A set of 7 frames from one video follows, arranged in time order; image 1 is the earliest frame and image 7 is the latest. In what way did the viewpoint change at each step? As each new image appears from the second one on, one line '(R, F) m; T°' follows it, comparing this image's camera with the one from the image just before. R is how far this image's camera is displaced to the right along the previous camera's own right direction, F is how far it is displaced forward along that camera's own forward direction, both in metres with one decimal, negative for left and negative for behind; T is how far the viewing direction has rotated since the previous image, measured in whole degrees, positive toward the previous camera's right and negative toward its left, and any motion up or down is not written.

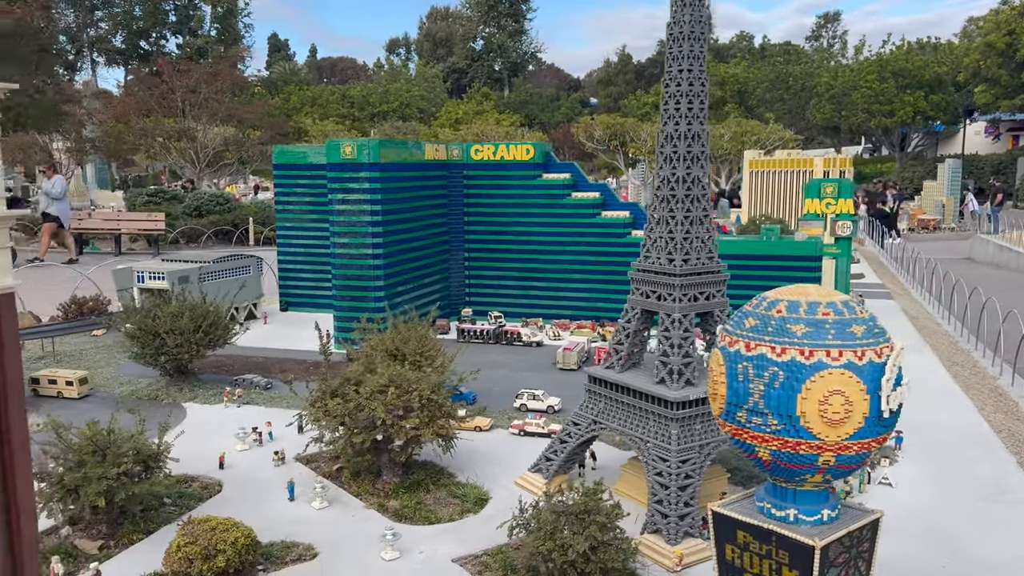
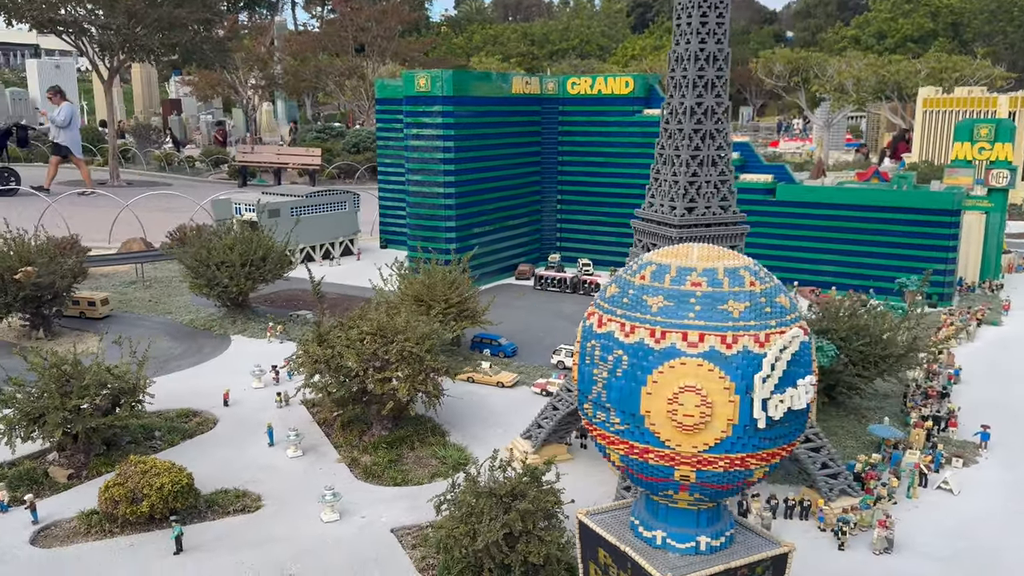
(+4.2, +2.7) m; -12°
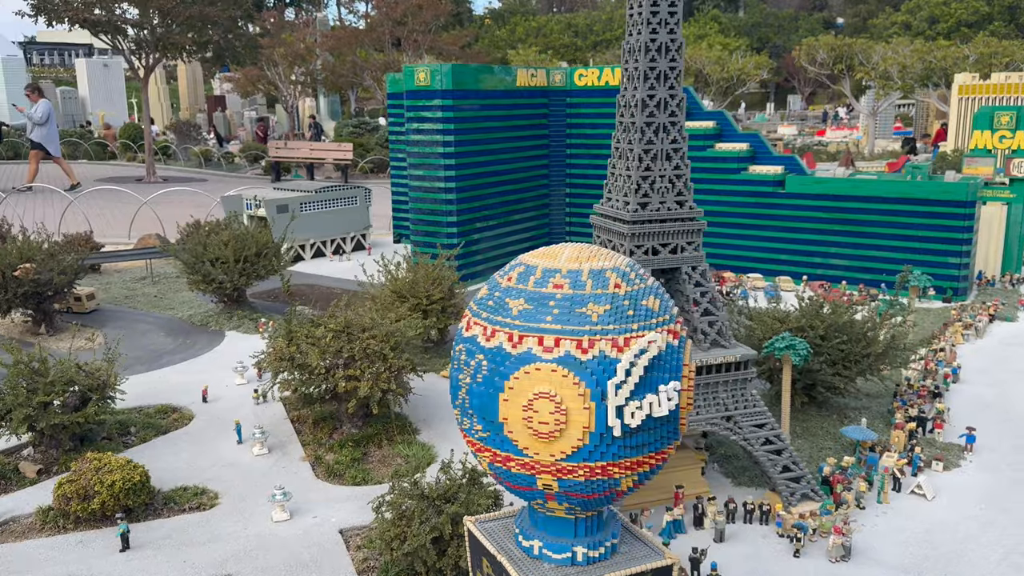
(+1.9, +0.3) m; -3°
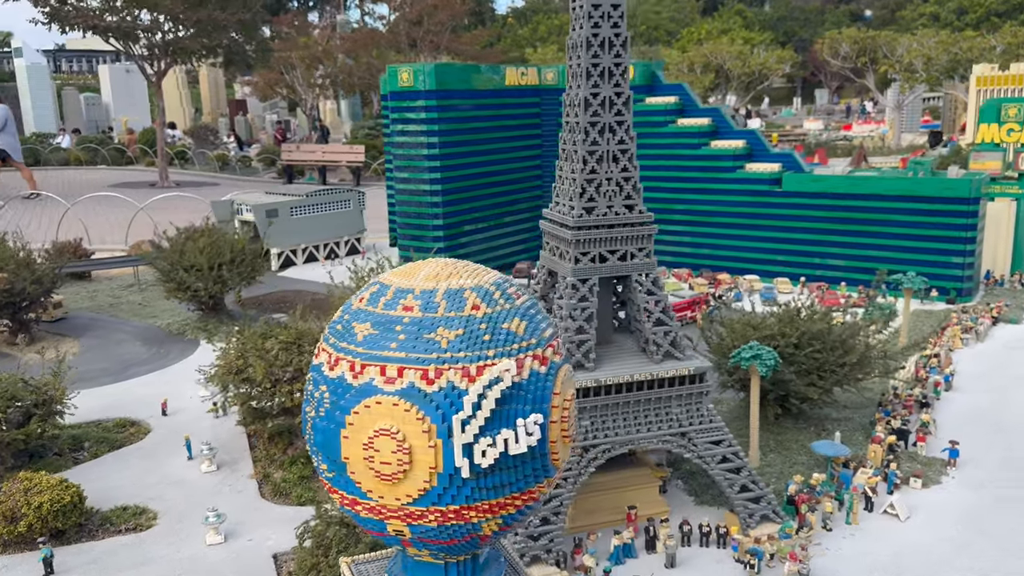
(+1.6, +0.9) m; -2°
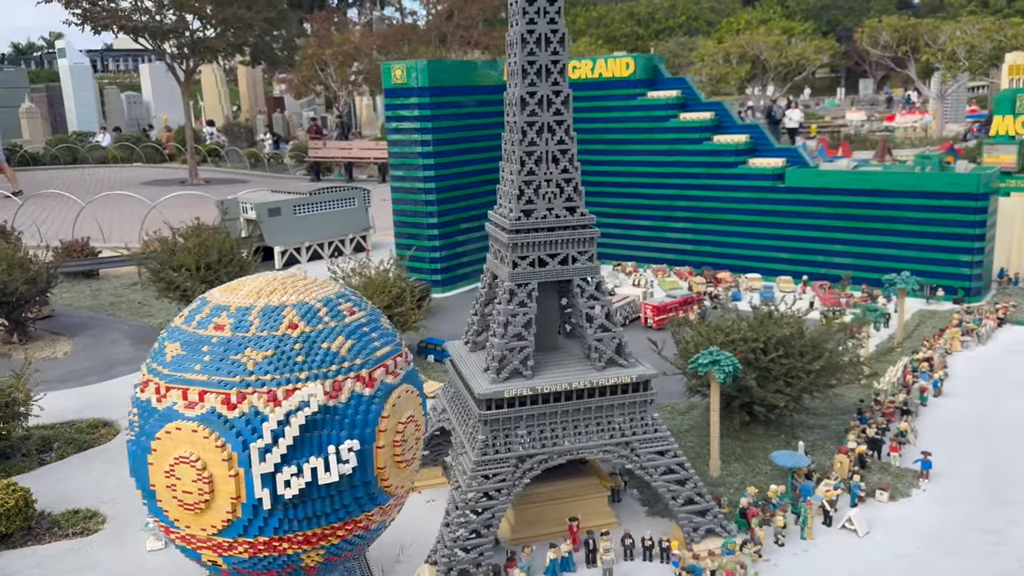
(+1.8, +0.5) m; -3°
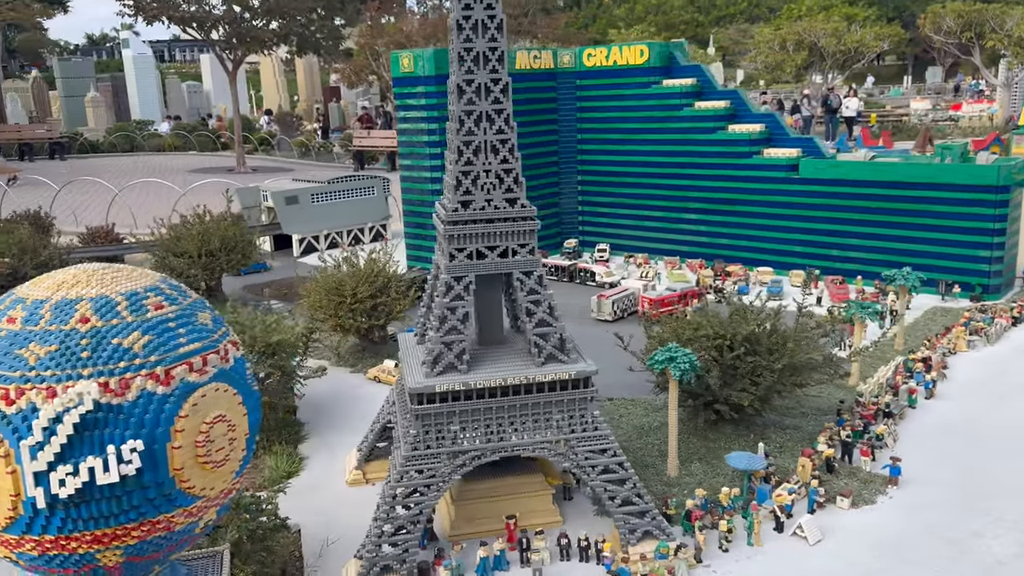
(+2.0, +0.4) m; -4°
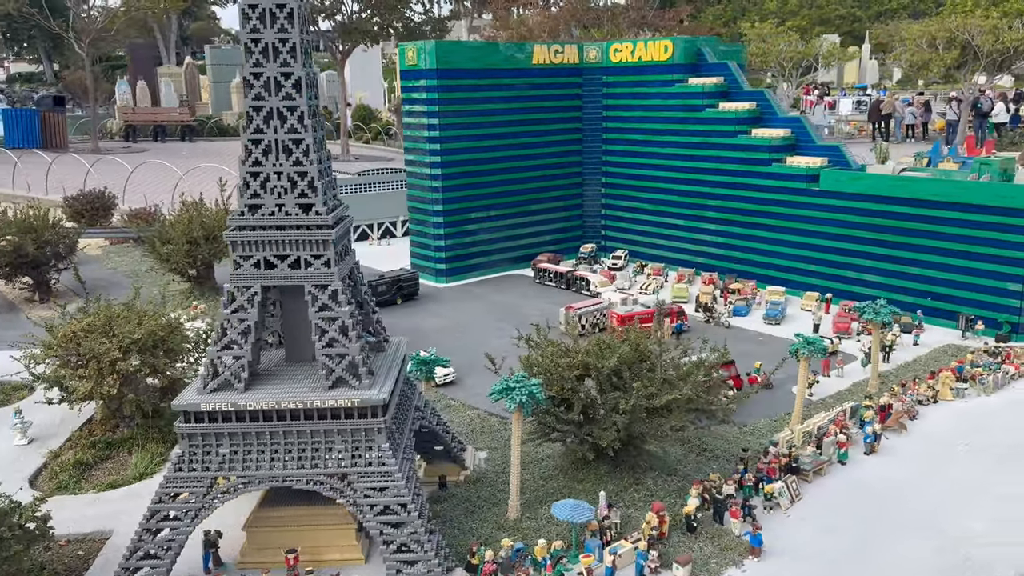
(+5.3, +1.9) m; -9°
